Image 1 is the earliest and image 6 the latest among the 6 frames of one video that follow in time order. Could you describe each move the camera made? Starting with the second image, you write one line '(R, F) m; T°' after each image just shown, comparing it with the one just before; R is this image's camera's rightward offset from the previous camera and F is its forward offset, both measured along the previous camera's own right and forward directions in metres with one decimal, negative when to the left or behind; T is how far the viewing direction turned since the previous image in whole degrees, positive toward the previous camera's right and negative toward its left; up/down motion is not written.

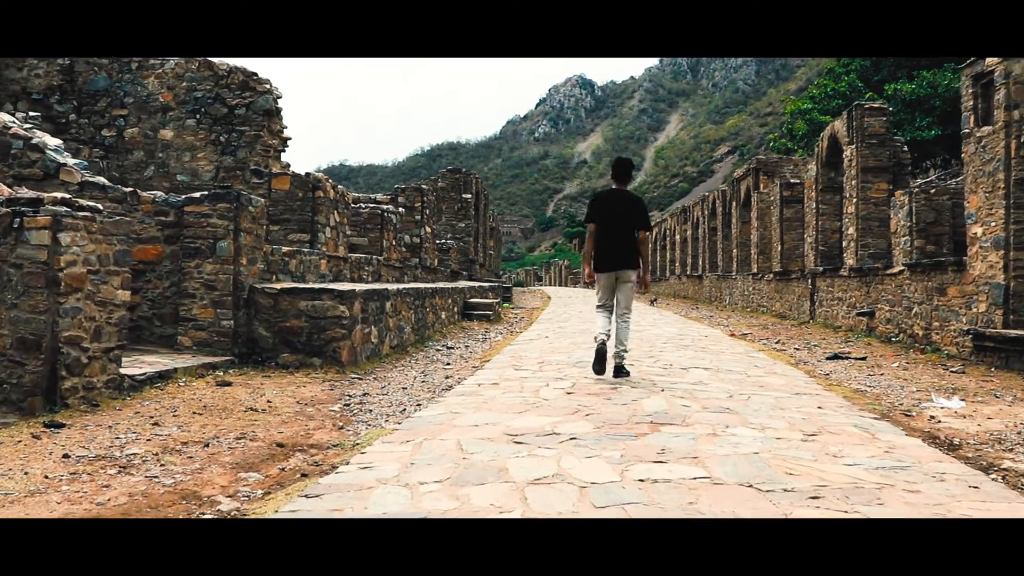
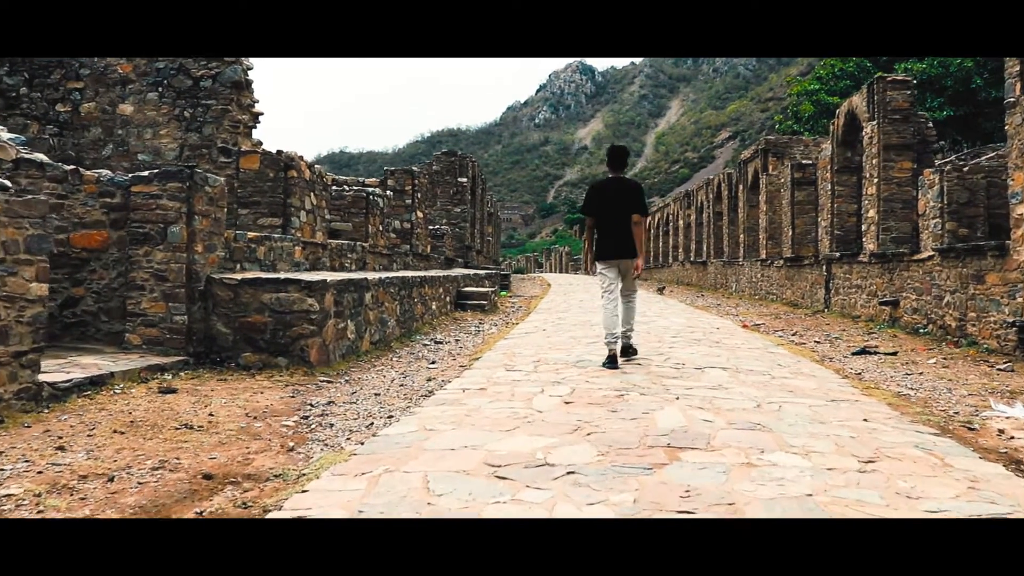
(+0.1, +0.7) m; 0°
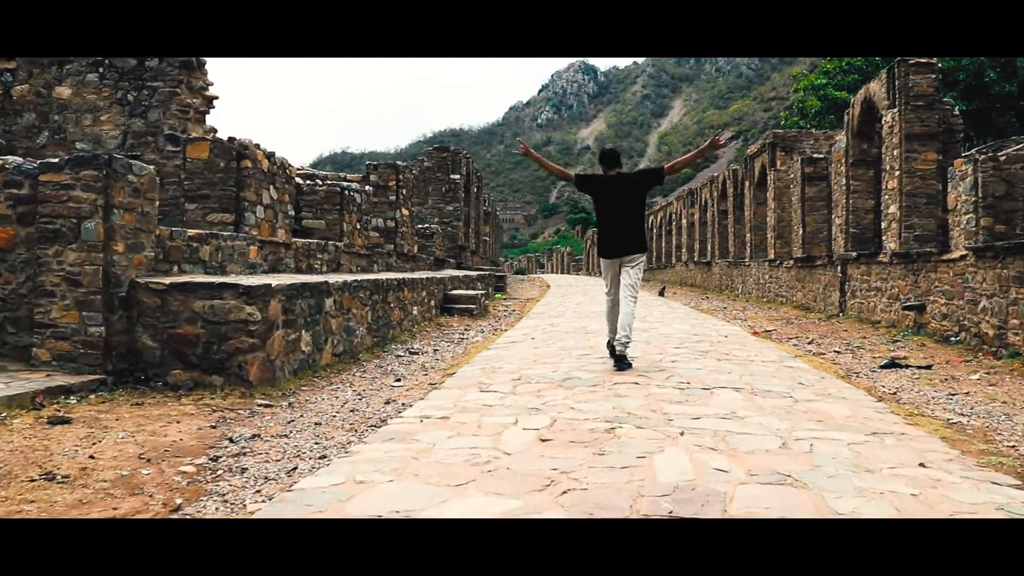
(+0.2, +0.8) m; 0°
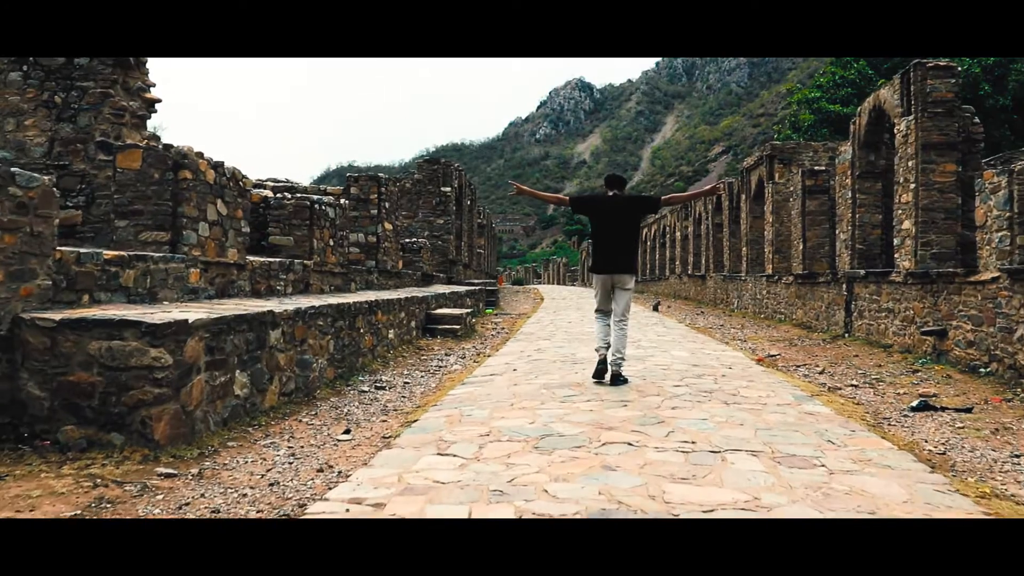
(+0.2, +0.9) m; 0°
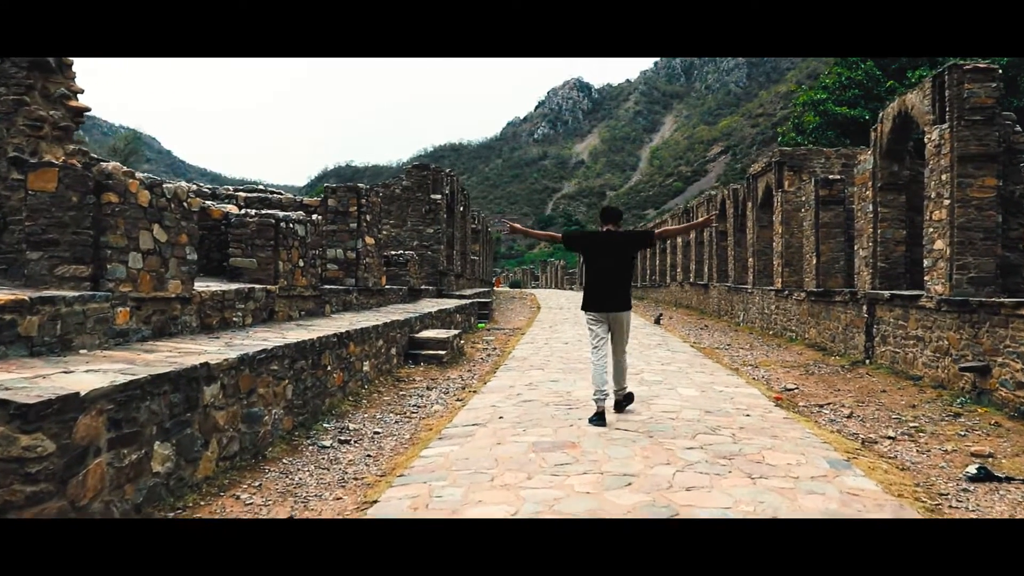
(+0.1, +0.9) m; 0°
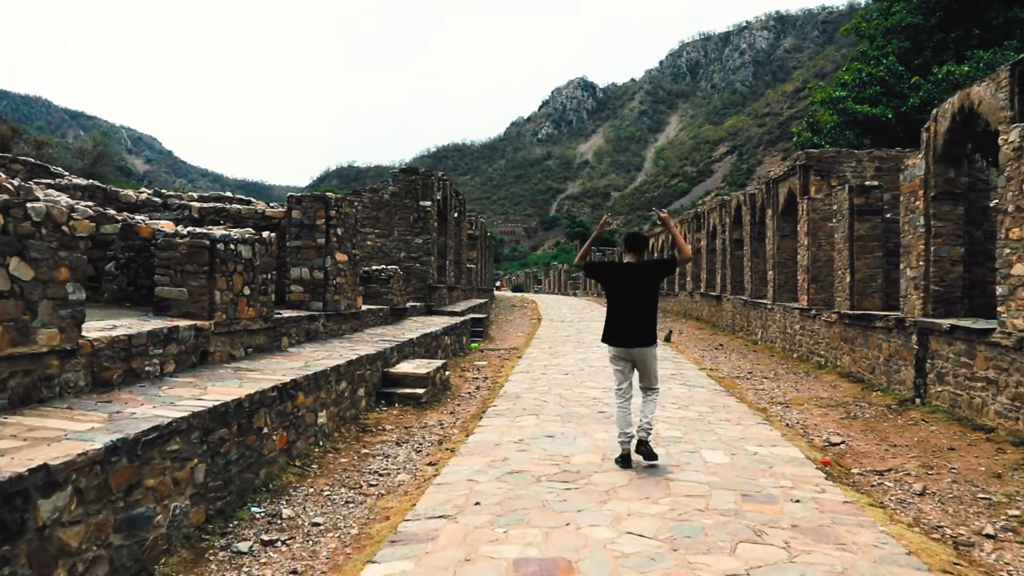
(+0.2, +1.4) m; 0°
